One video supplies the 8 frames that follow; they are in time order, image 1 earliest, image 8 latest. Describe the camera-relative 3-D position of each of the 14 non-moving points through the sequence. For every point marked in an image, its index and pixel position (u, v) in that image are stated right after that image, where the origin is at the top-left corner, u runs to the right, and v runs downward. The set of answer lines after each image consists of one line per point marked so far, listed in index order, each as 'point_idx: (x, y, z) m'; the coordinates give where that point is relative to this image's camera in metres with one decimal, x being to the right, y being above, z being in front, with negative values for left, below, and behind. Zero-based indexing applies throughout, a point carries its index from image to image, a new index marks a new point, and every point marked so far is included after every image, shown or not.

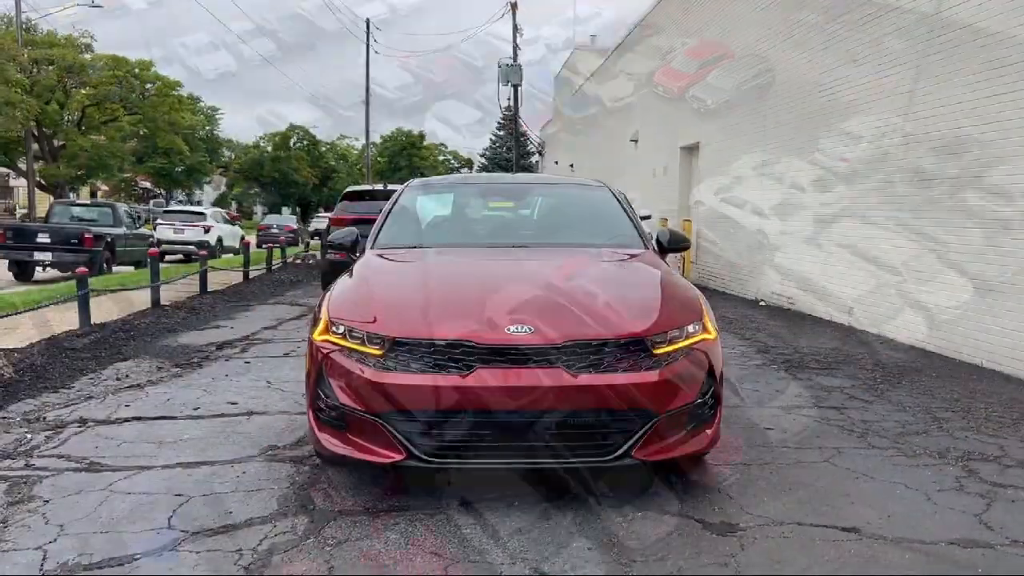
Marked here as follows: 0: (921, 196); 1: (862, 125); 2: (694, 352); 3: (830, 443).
0: (+4.3, +1.0, +8.8) m
1: (+4.3, +2.0, +10.2) m
2: (+0.8, -0.3, +3.6) m
3: (+1.8, -0.9, +4.7) m
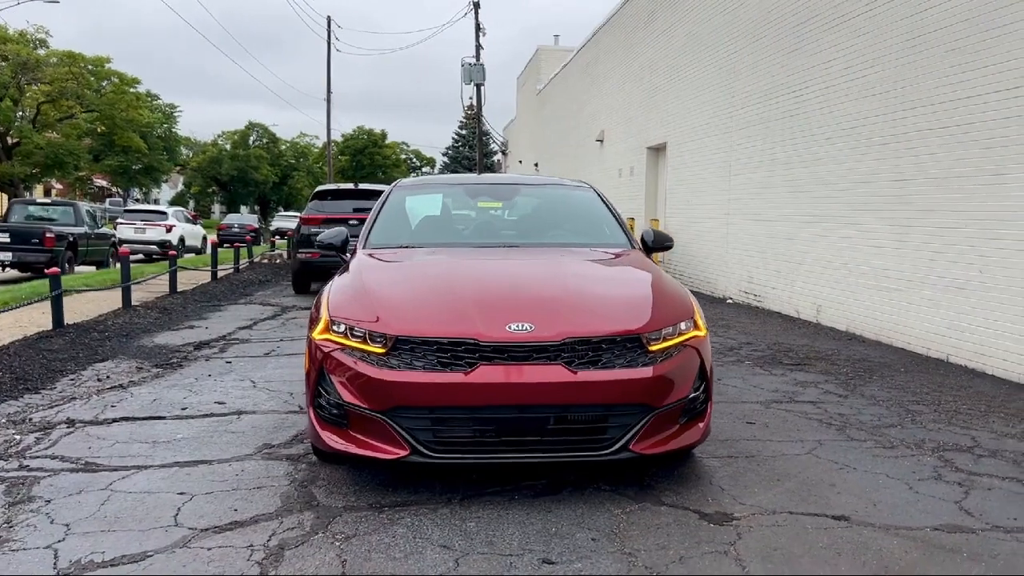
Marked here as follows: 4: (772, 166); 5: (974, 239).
0: (+4.1, +1.0, +9.0) m
1: (+4.0, +2.1, +10.4) m
2: (+0.8, -0.3, +3.8) m
3: (+1.7, -0.9, +4.9) m
4: (+3.7, +1.8, +12.4) m
5: (+4.3, +0.5, +7.6) m
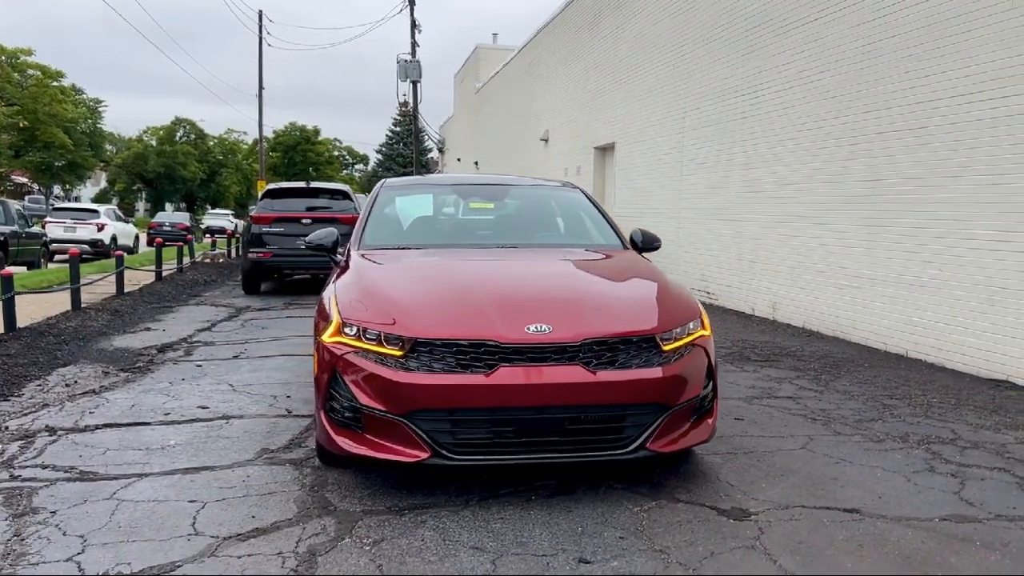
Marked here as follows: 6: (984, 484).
0: (+3.8, +1.0, +9.3) m
1: (+3.6, +2.1, +10.7) m
2: (+0.8, -0.3, +3.8) m
3: (+1.7, -0.9, +5.0) m
4: (+3.2, +1.8, +12.6) m
5: (+4.1, +0.5, +7.9) m
6: (+2.2, -0.9, +3.9) m
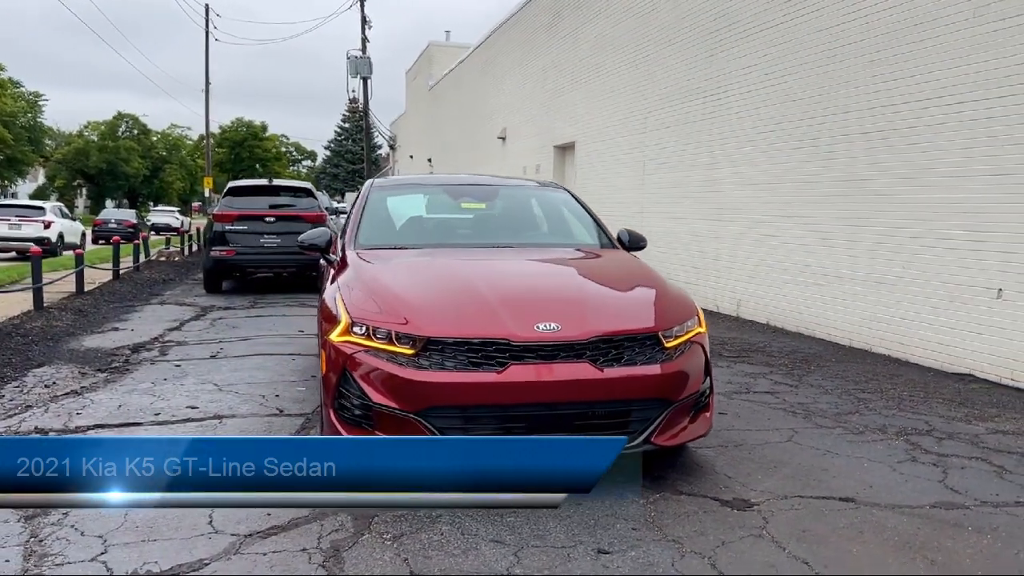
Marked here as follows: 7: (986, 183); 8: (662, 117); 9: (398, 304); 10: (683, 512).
0: (+3.5, +1.1, +9.6) m
1: (+3.2, +2.1, +11.0) m
2: (+0.8, -0.3, +3.9) m
3: (+1.7, -0.8, +5.2) m
4: (+2.7, +1.9, +12.8) m
5: (+3.8, +0.5, +8.2) m
6: (+2.2, -0.9, +4.1) m
7: (+4.1, +0.9, +7.2) m
8: (+2.4, +2.9, +14.3) m
9: (-0.5, -0.1, +3.8) m
10: (+0.7, -0.9, +3.4) m
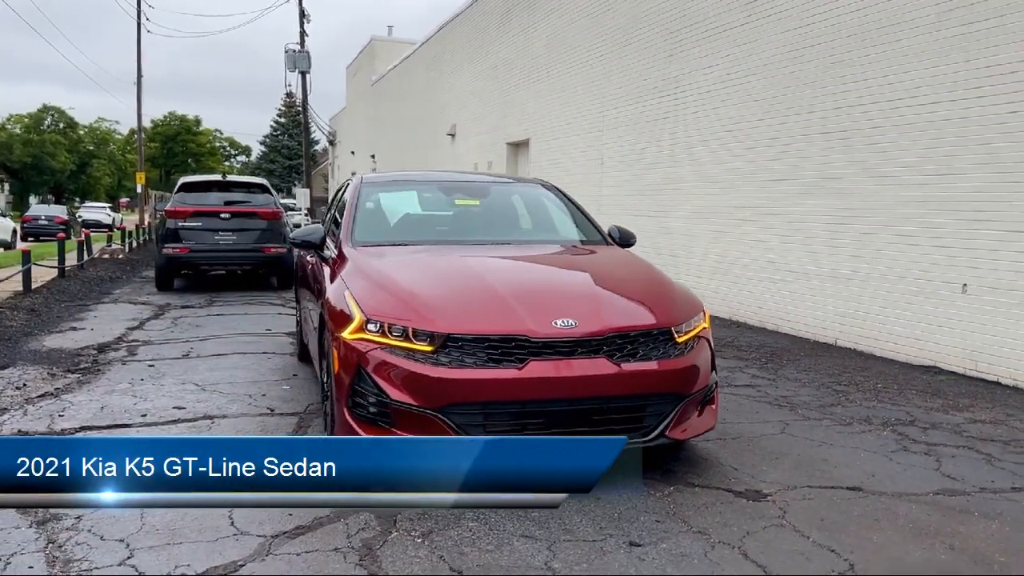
0: (+3.2, +1.1, +9.8) m
1: (+2.8, +2.2, +11.2) m
2: (+0.9, -0.2, +4.0) m
3: (+1.6, -0.8, +5.3) m
4: (+2.2, +1.9, +13.0) m
5: (+3.6, +0.5, +8.5) m
6: (+2.2, -0.9, +4.2) m
7: (+3.9, +1.0, +7.5) m
8: (+1.8, +3.0, +14.4) m
9: (-0.4, -0.1, +3.8) m
10: (+0.8, -0.9, +3.5) m
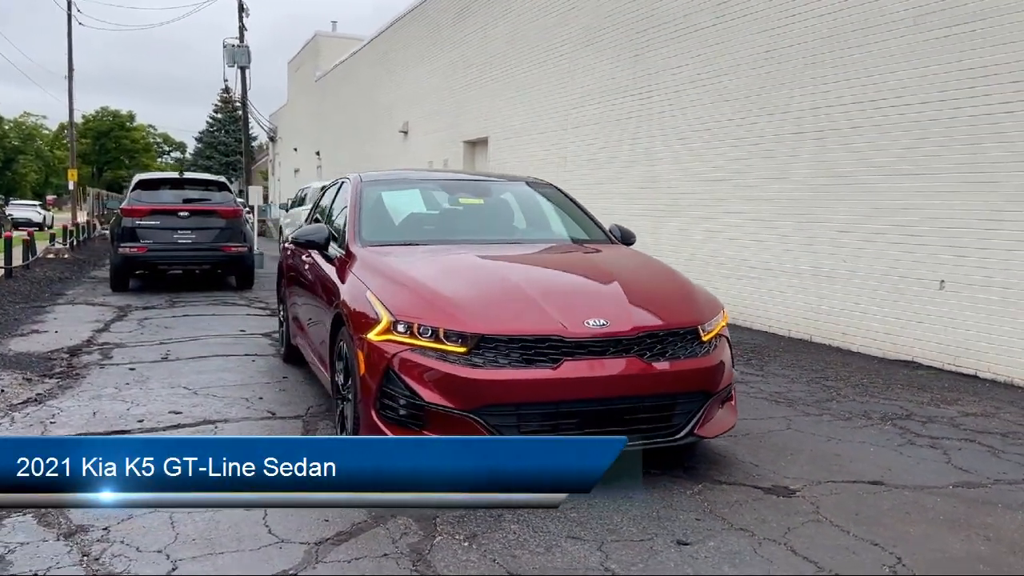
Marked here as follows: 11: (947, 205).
0: (+2.9, +1.1, +9.9) m
1: (+2.5, +2.2, +11.3) m
2: (+1.0, -0.2, +4.0) m
3: (+1.7, -0.8, +5.4) m
4: (+1.7, +2.0, +13.1) m
5: (+3.4, +0.6, +8.7) m
6: (+2.3, -0.9, +4.3) m
7: (+3.8, +1.0, +7.7) m
8: (+1.3, +3.0, +14.5) m
9: (-0.3, -0.1, +3.7) m
10: (+0.9, -0.9, +3.5) m
11: (+3.9, +0.7, +7.5) m
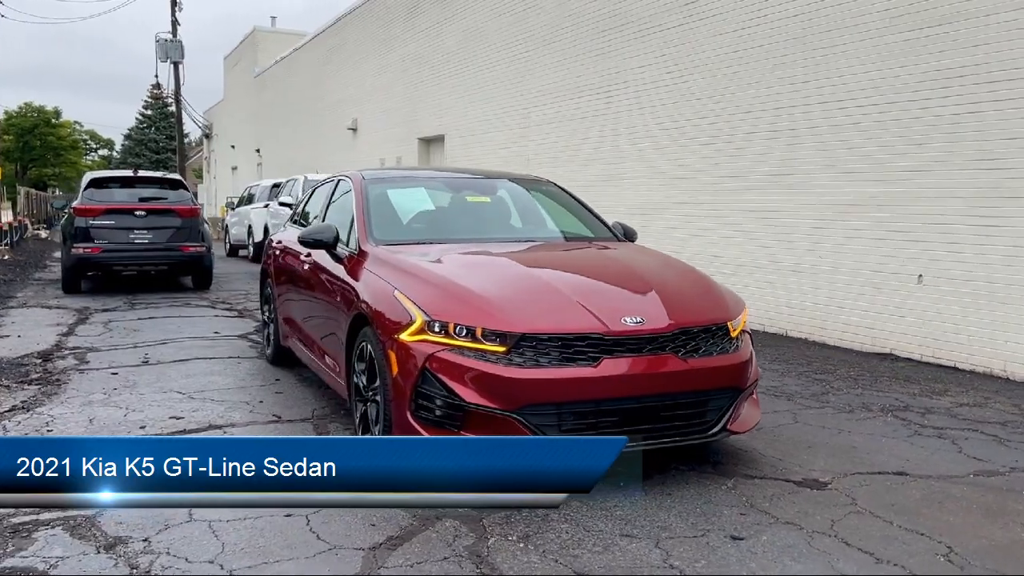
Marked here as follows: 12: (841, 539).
0: (+2.7, +1.2, +10.1) m
1: (+2.1, +2.2, +11.4) m
2: (+1.1, -0.2, +4.1) m
3: (+1.7, -0.8, +5.5) m
4: (+1.3, +2.0, +13.2) m
5: (+3.3, +0.6, +8.8) m
6: (+2.4, -0.8, +4.5) m
7: (+3.7, +1.0, +7.9) m
8: (+0.7, +3.0, +14.5) m
9: (-0.2, -0.1, +3.7) m
10: (+1.1, -0.9, +3.6) m
11: (+3.8, +0.8, +7.7) m
12: (+1.2, -0.9, +3.0) m
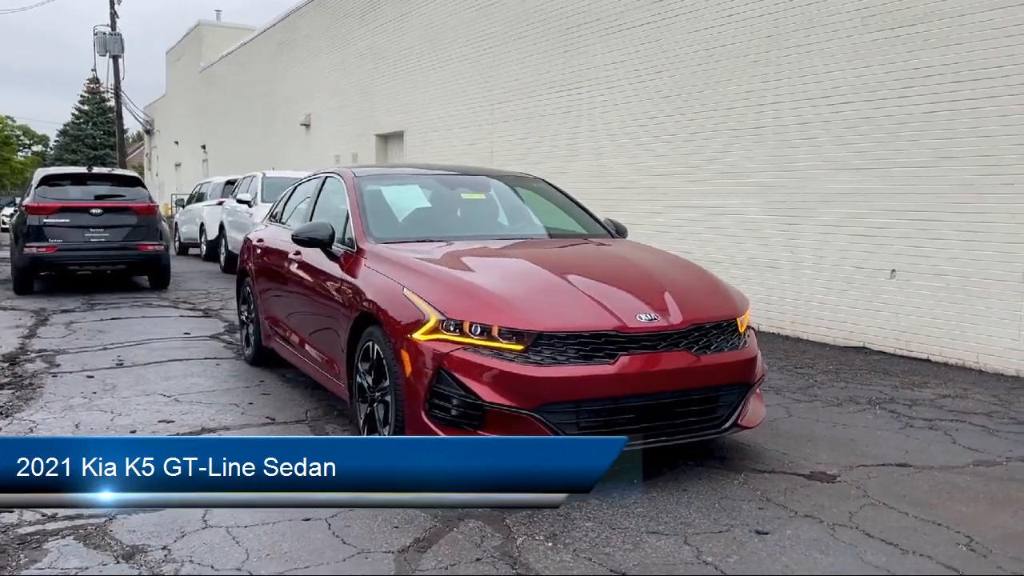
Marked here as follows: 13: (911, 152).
0: (+2.4, +1.2, +10.2) m
1: (+1.7, +2.3, +11.5) m
2: (+1.2, -0.2, +4.1) m
3: (+1.7, -0.7, +5.5) m
4: (+0.8, +2.1, +13.2) m
5: (+3.0, +0.7, +9.0) m
6: (+2.5, -0.8, +4.6) m
7: (+3.5, +1.1, +8.1) m
8: (+0.2, +3.1, +14.5) m
9: (-0.1, 0.0, +3.7) m
10: (+1.2, -0.9, +3.6) m
11: (+3.6, +0.8, +7.9) m
12: (+1.3, -0.9, +3.1) m
13: (+3.7, +1.3, +7.8) m
